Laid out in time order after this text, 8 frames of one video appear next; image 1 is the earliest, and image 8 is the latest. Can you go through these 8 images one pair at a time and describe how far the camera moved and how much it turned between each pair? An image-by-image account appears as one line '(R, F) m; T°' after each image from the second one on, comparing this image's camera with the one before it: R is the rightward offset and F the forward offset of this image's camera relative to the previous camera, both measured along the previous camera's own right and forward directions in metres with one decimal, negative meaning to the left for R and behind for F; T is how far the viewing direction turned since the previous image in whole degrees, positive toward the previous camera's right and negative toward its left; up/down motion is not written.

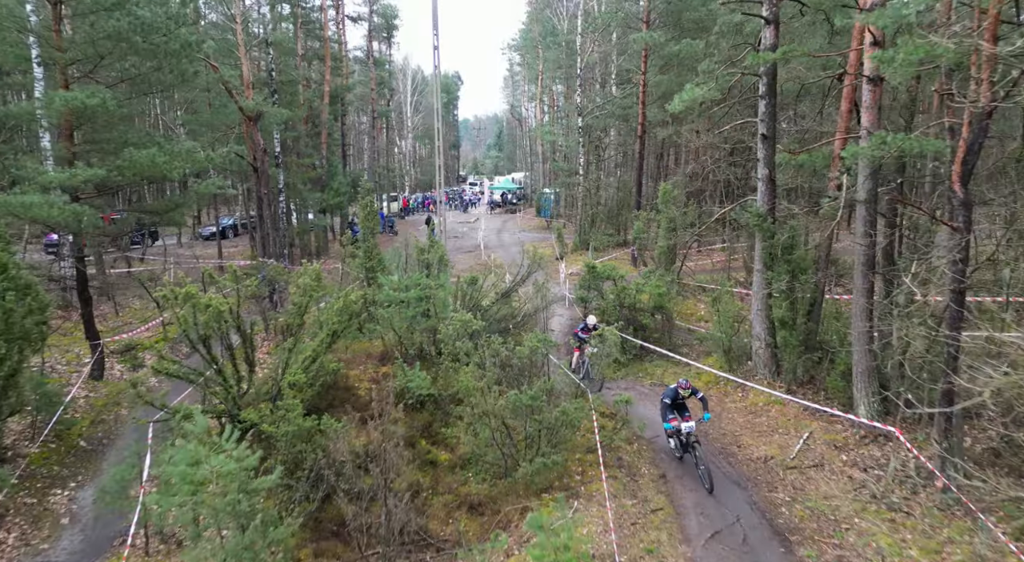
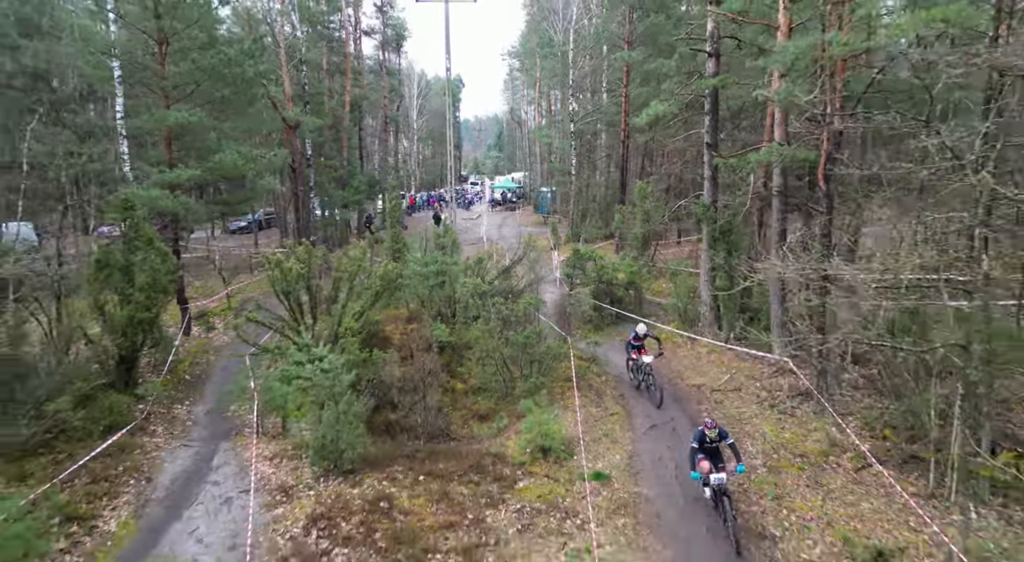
(0.0, -3.9) m; 0°
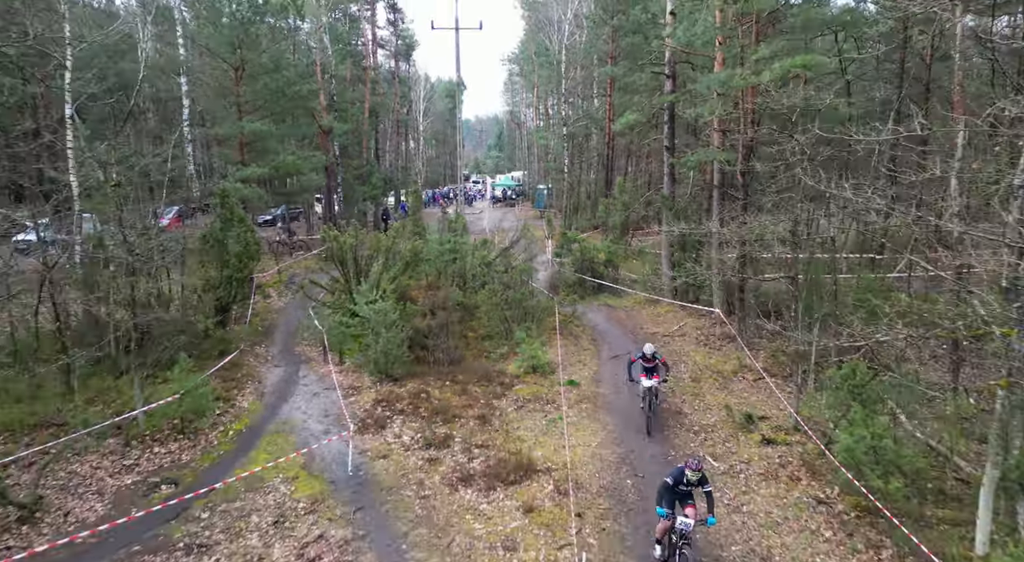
(0.0, -4.6) m; 0°
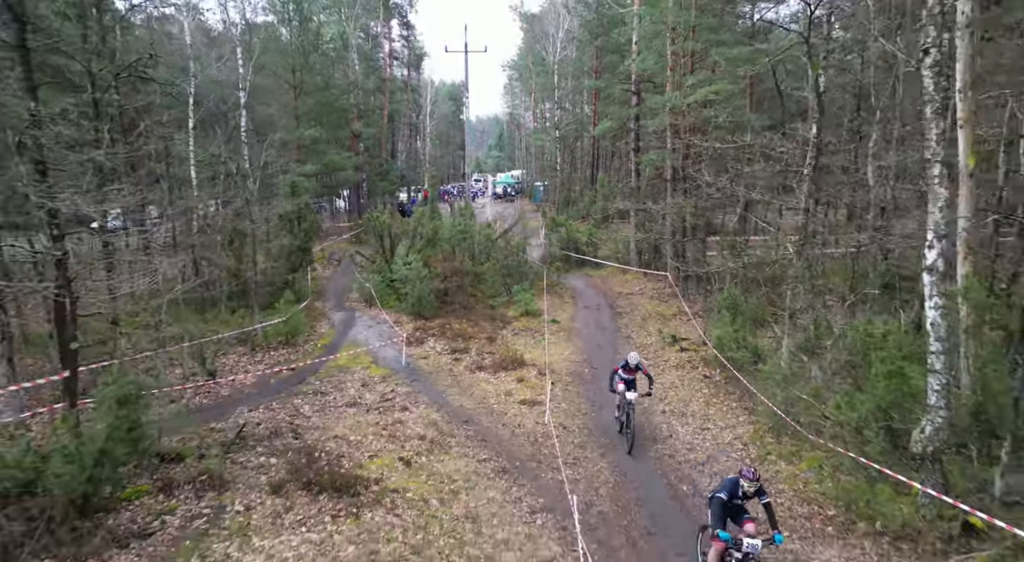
(0.0, -5.9) m; 0°
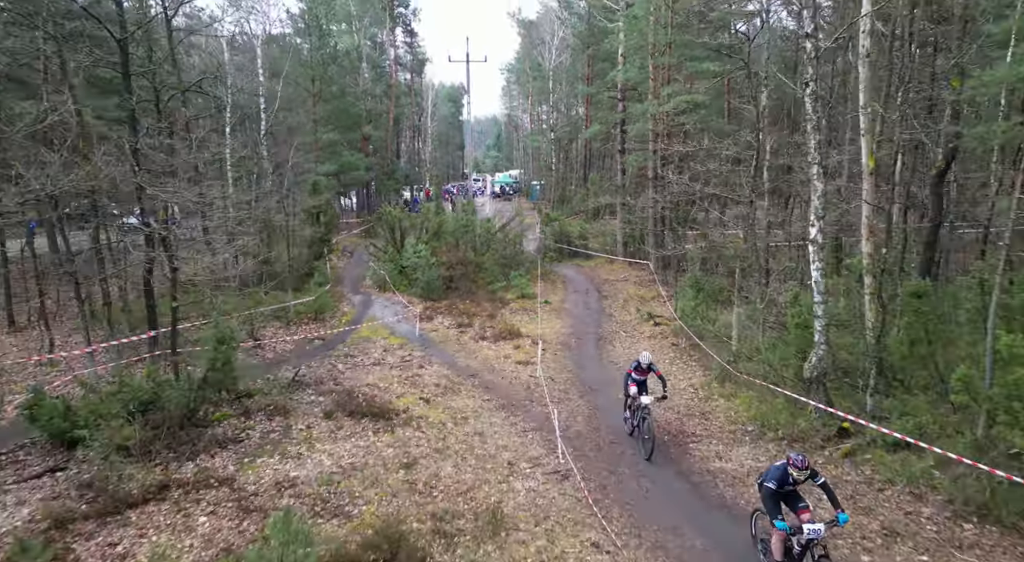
(0.0, -3.0) m; 0°
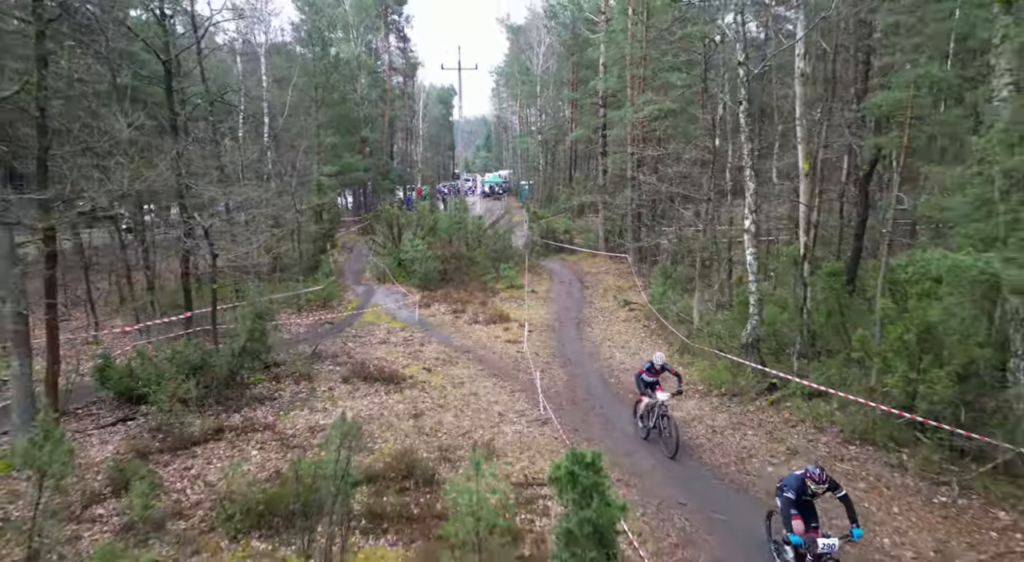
(0.0, -2.4) m; +1°
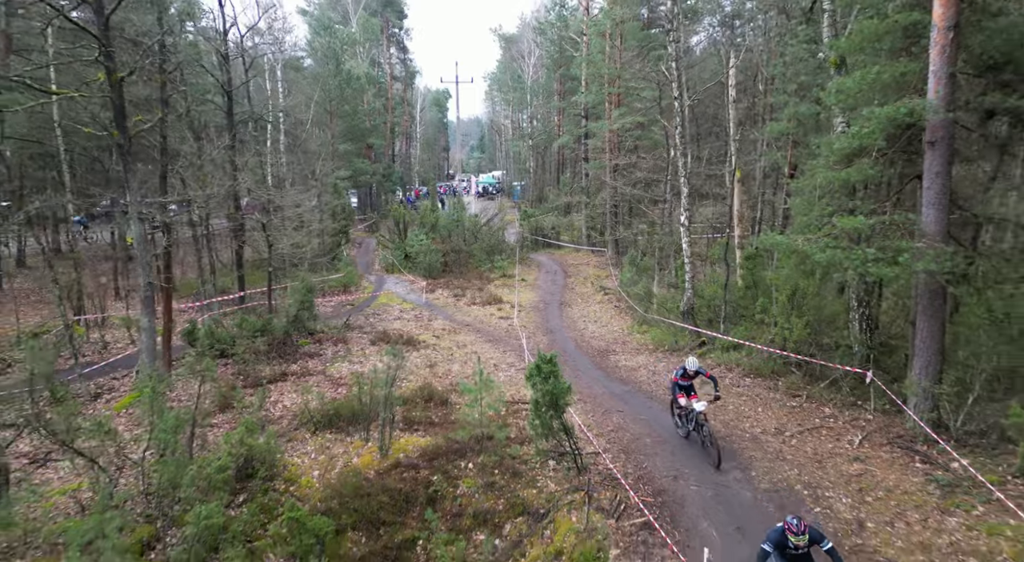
(0.0, -4.1) m; 0°
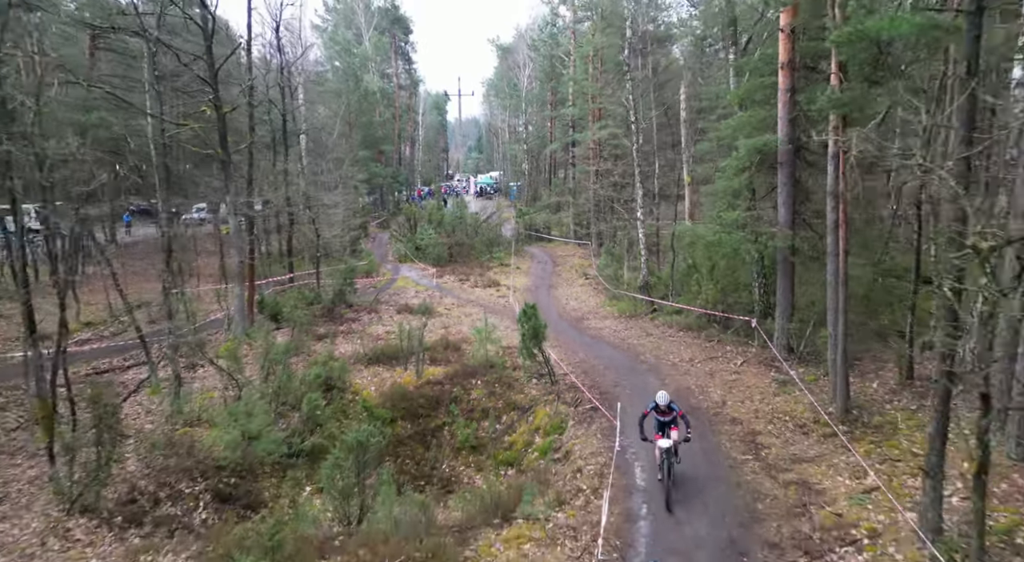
(0.0, -5.3) m; 0°
